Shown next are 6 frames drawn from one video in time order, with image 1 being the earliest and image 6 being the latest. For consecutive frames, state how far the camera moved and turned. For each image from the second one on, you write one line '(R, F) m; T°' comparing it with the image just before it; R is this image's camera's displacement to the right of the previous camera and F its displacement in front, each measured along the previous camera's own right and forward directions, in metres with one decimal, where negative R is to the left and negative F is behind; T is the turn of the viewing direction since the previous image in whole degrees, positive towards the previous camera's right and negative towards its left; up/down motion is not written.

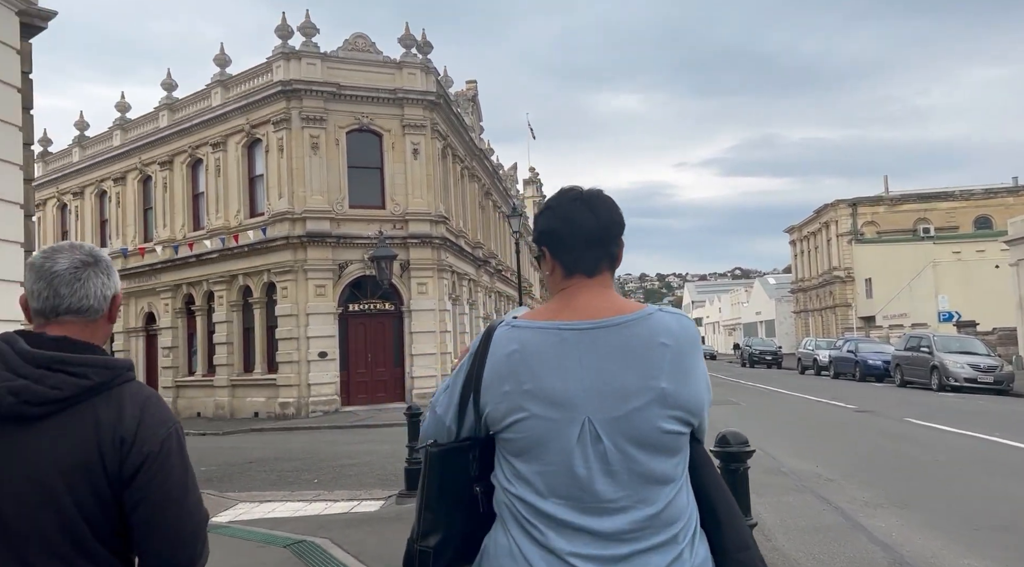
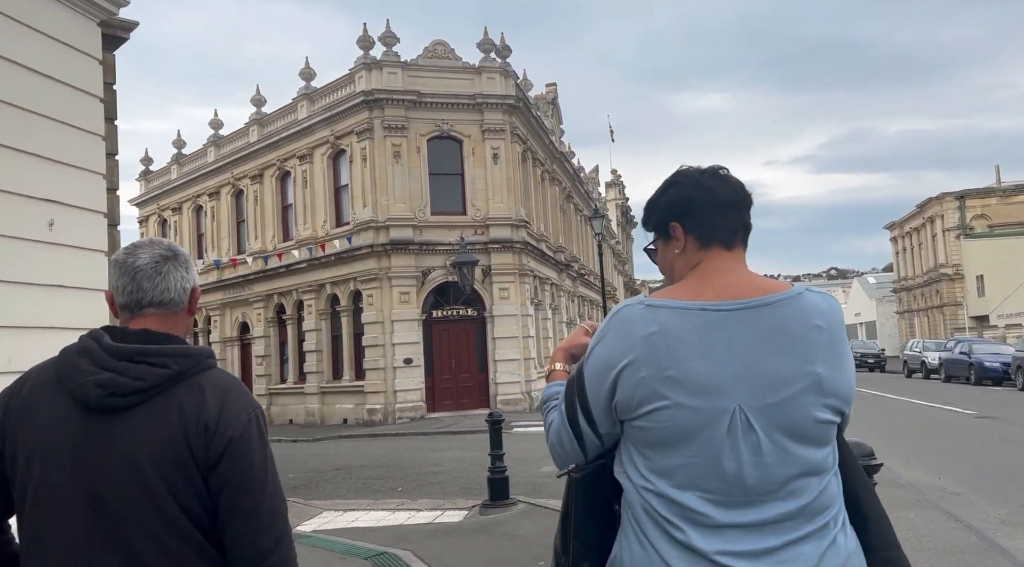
(0.0, +0.4) m; -7°
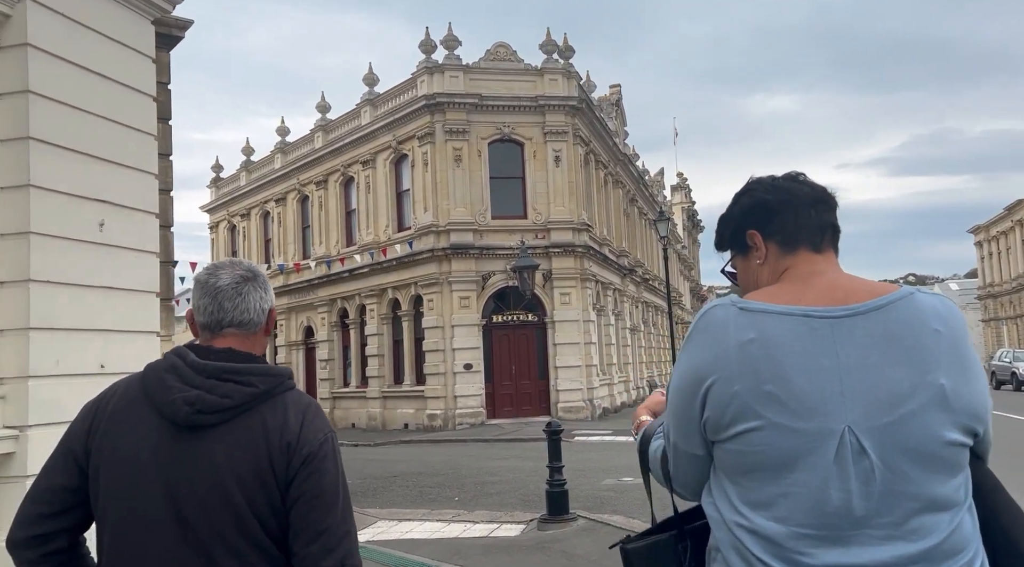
(0.0, +0.4) m; -5°
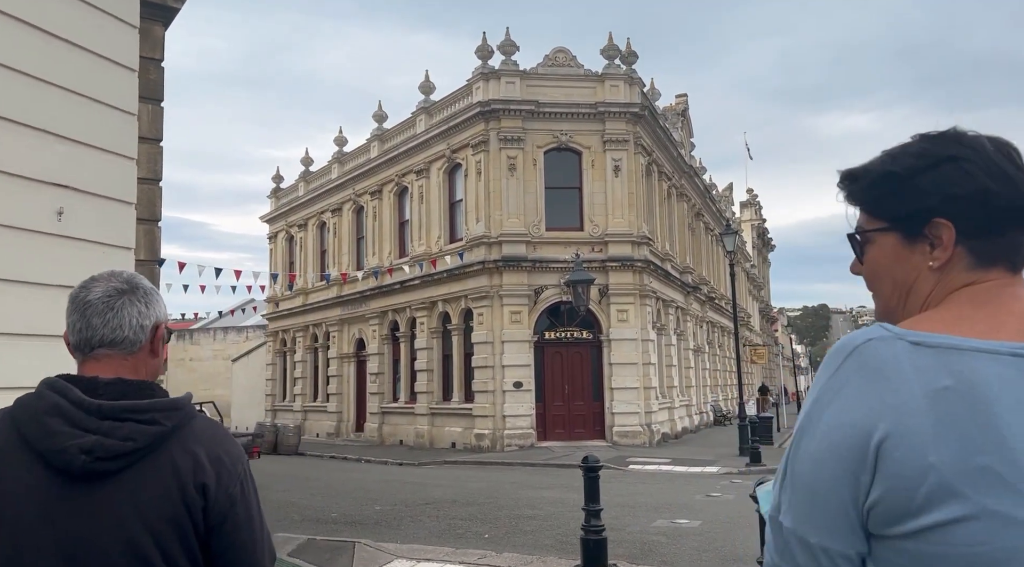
(+0.3, +1.0) m; -5°
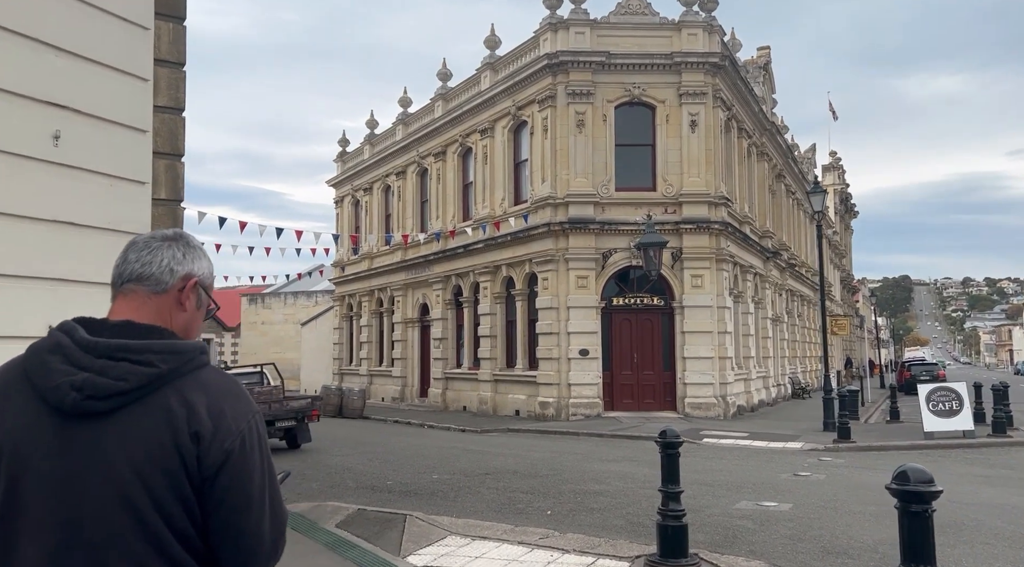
(0.0, +0.9) m; -5°
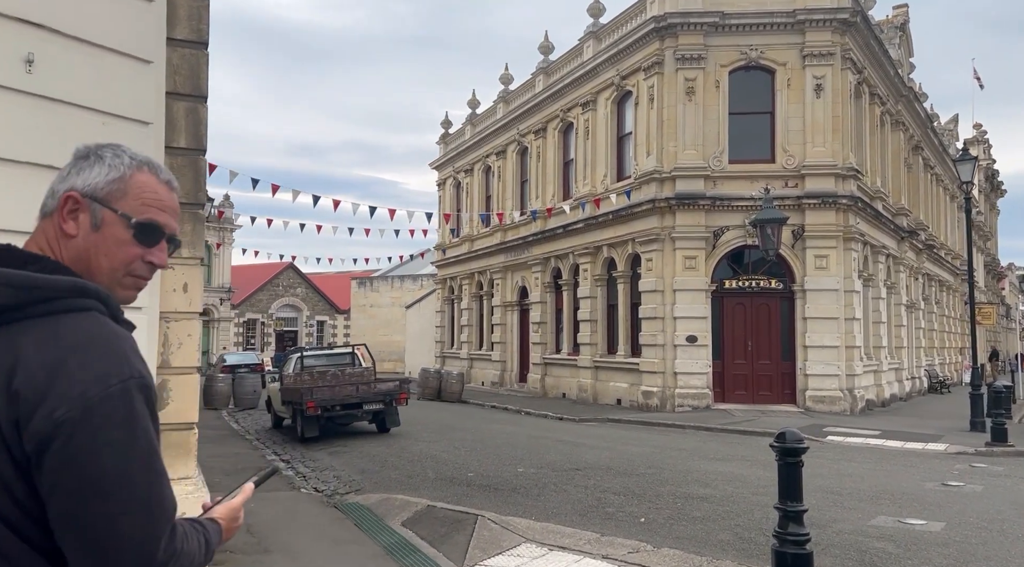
(+0.2, +1.0) m; -9°
